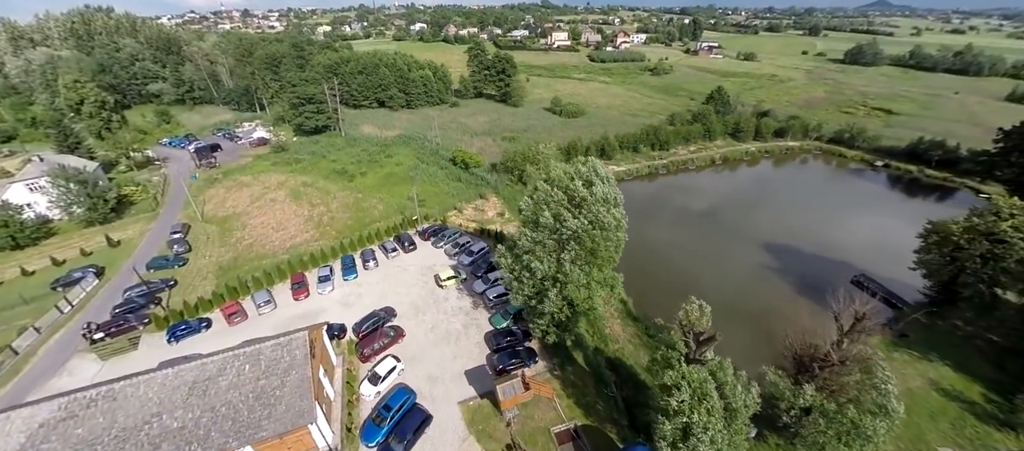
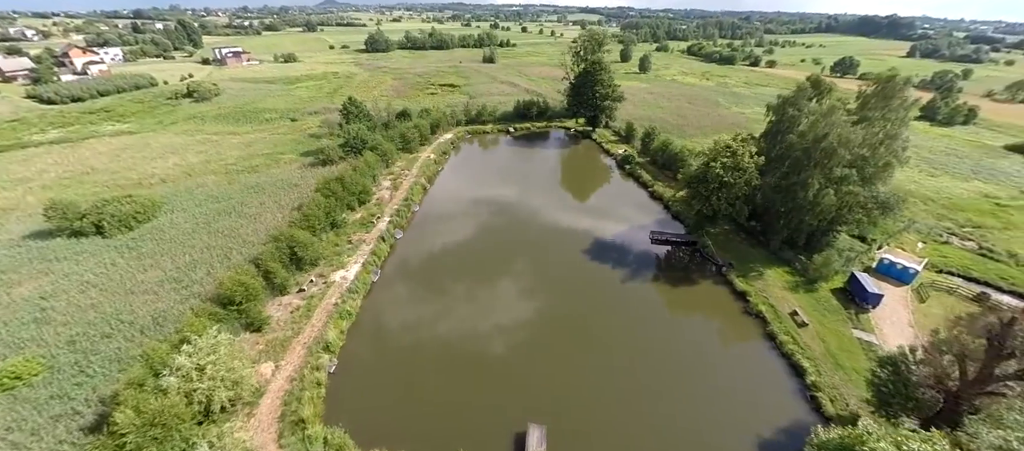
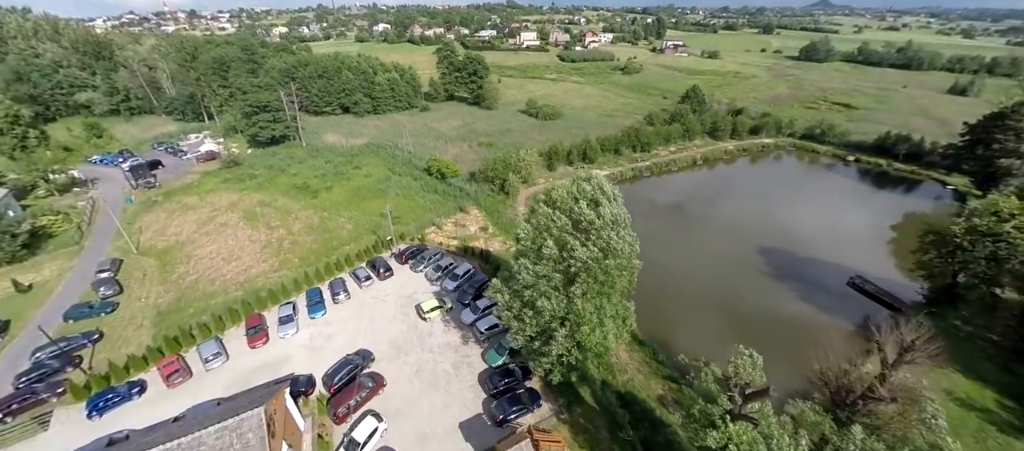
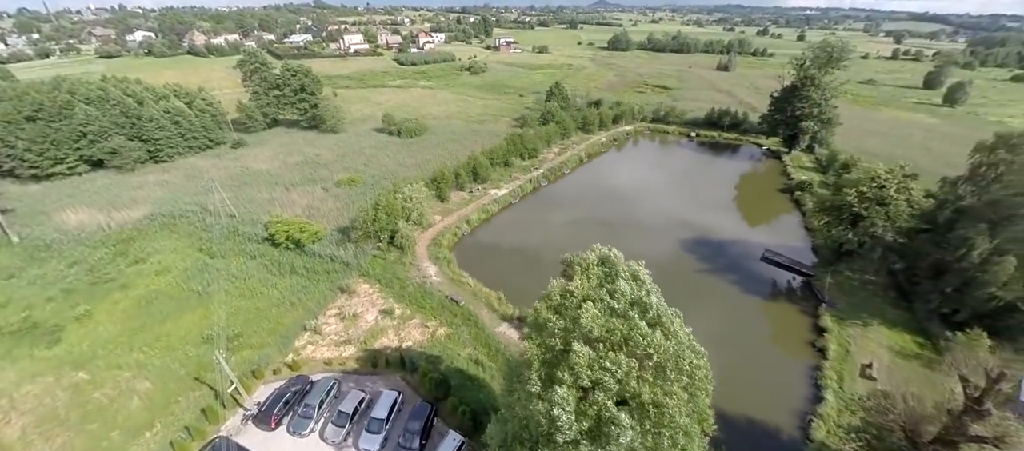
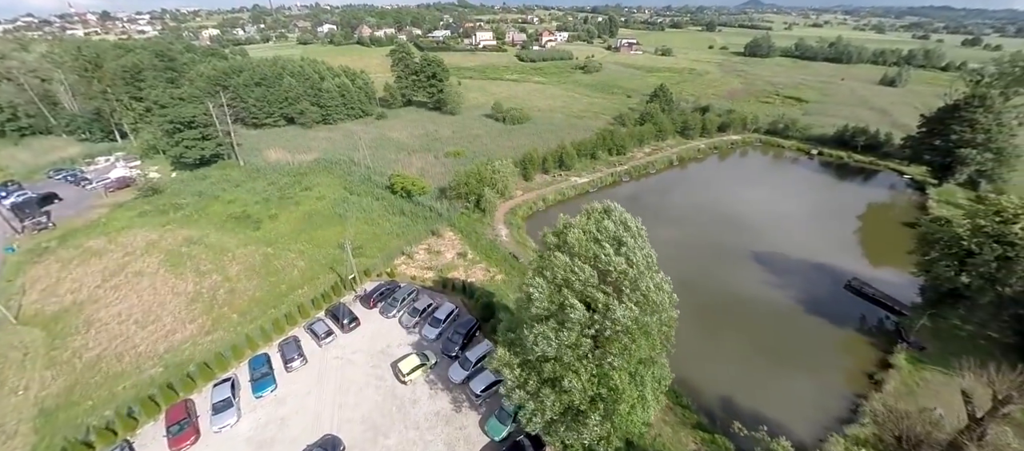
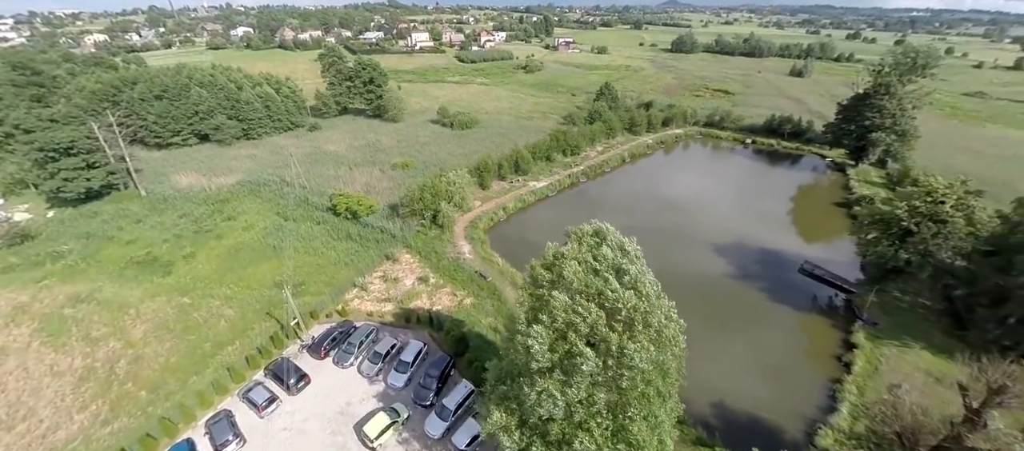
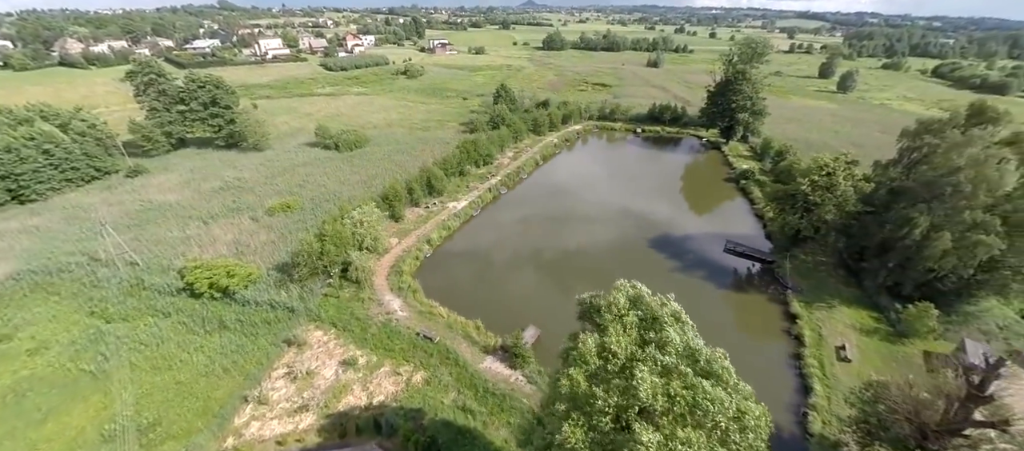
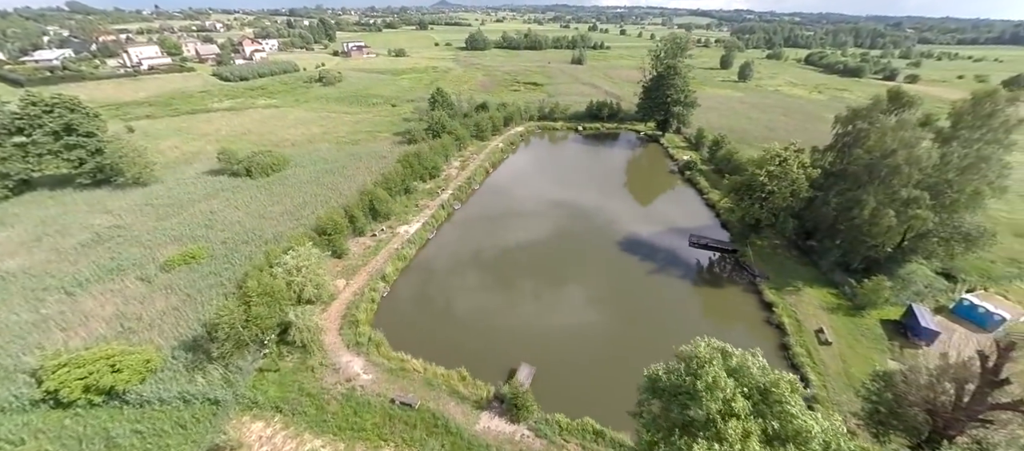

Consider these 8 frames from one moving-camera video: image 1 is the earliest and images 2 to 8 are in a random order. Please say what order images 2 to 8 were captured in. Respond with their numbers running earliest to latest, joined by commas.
3, 5, 6, 4, 7, 8, 2
